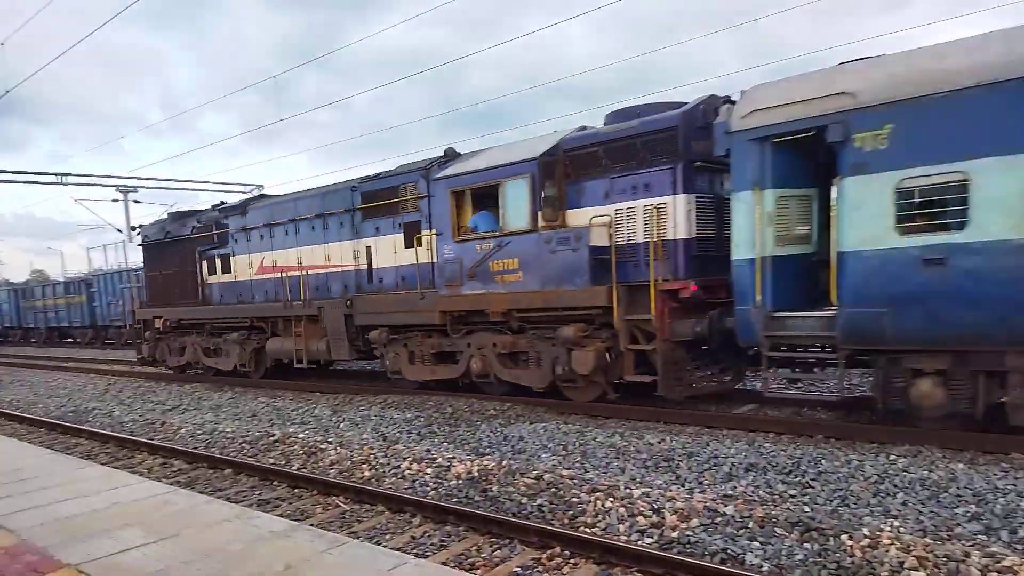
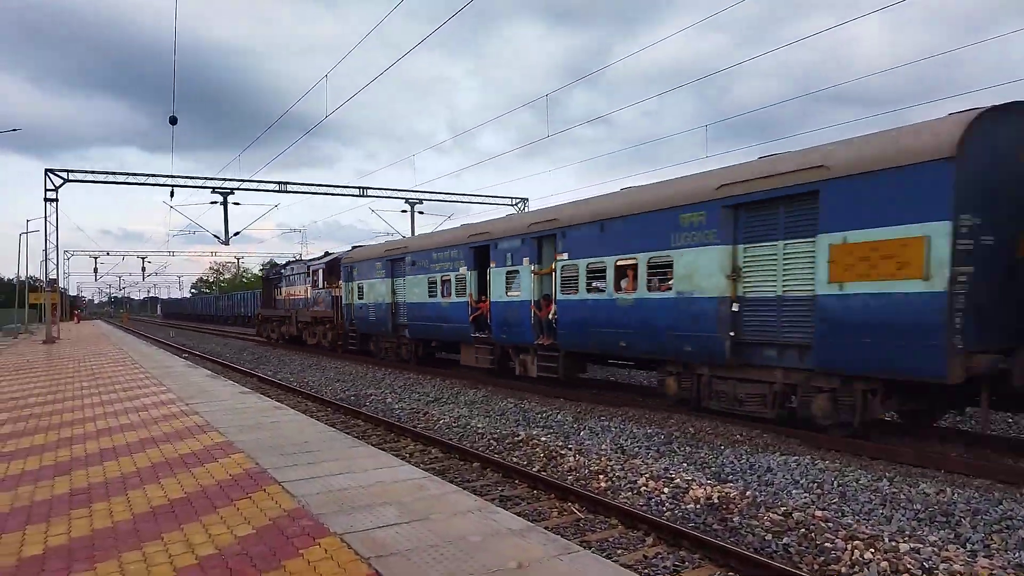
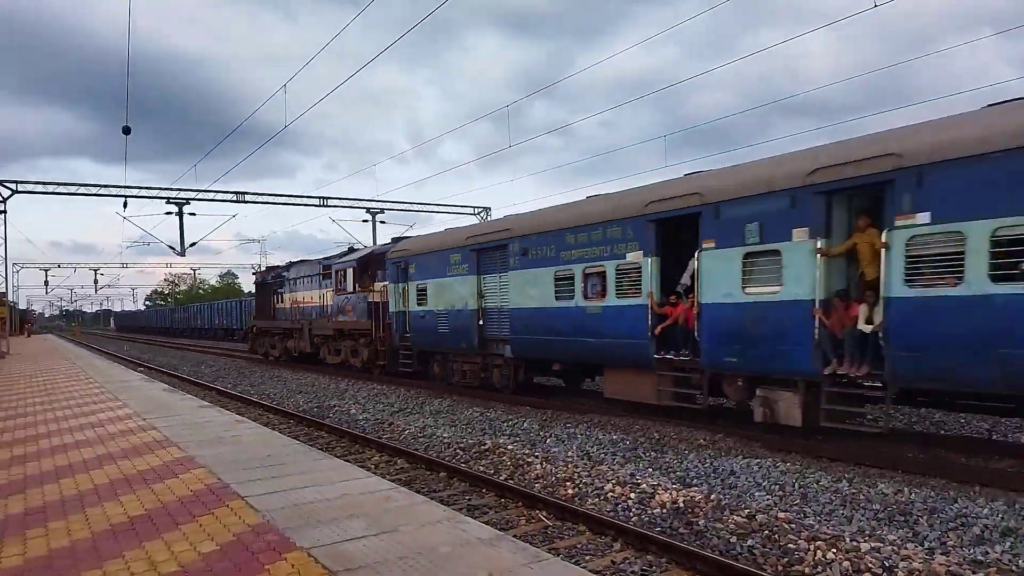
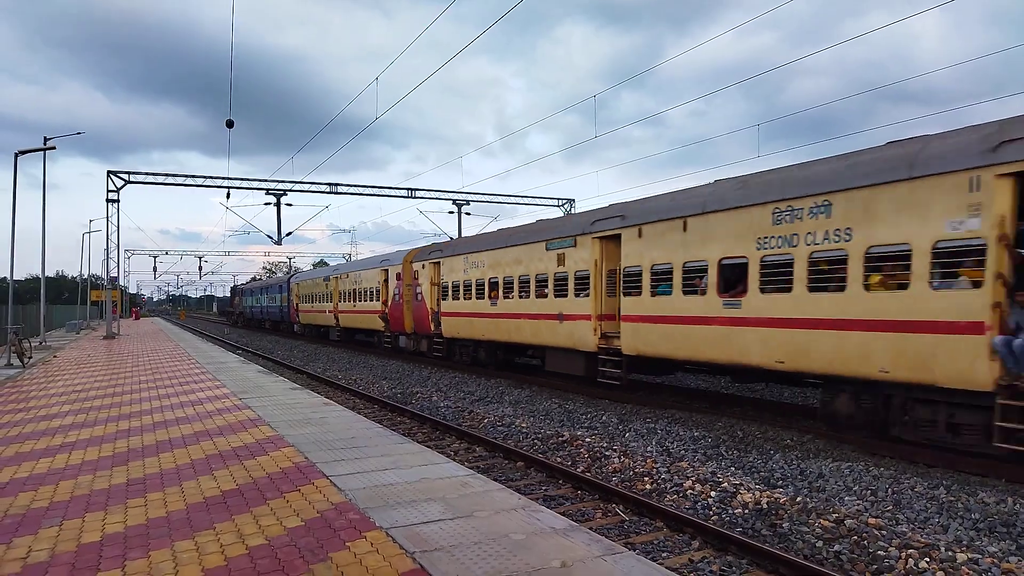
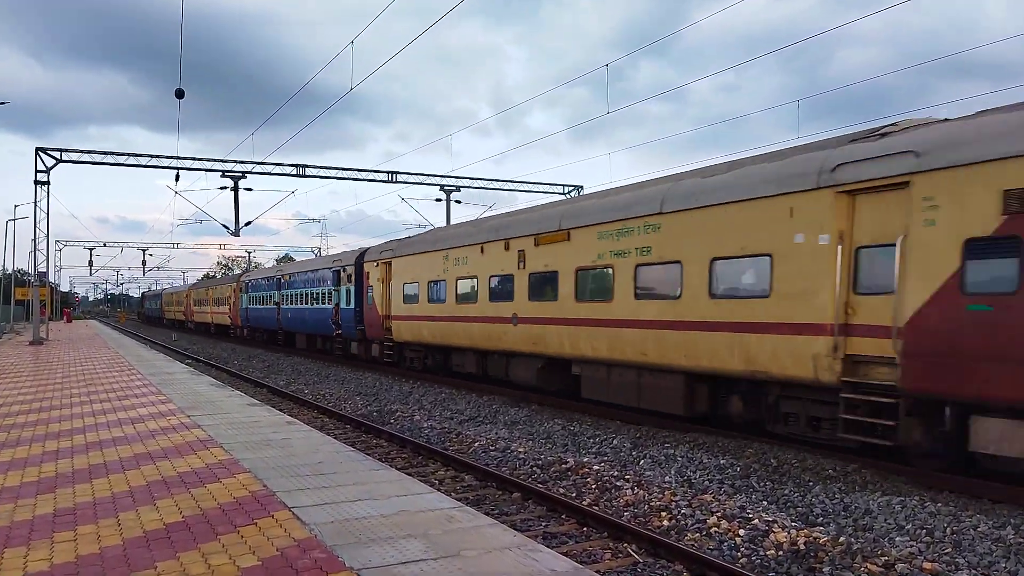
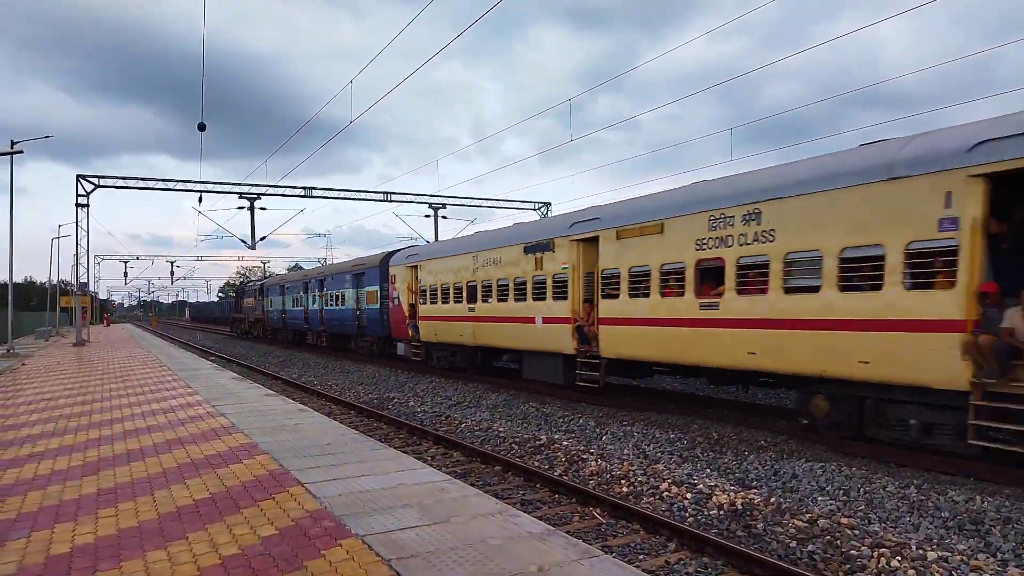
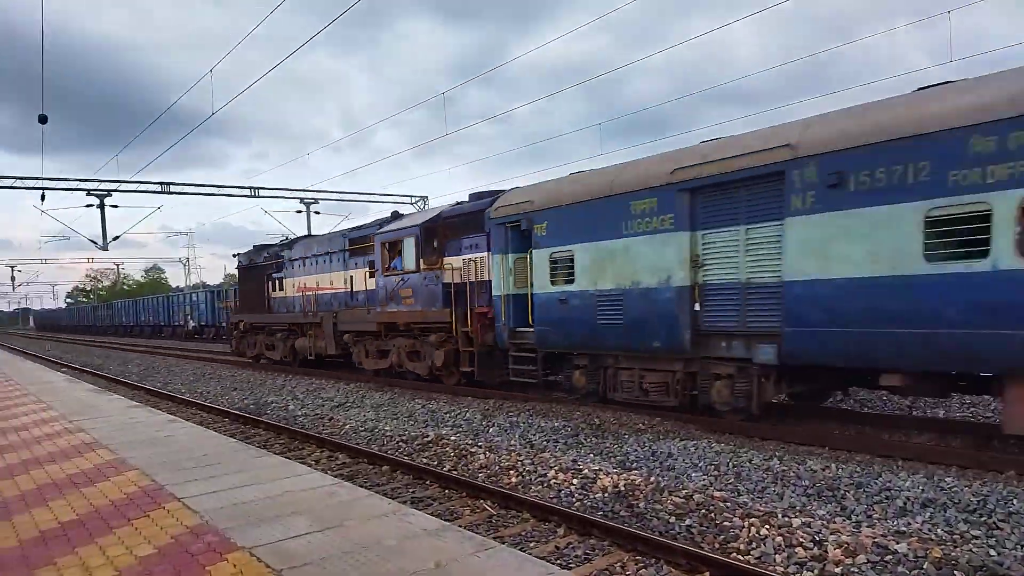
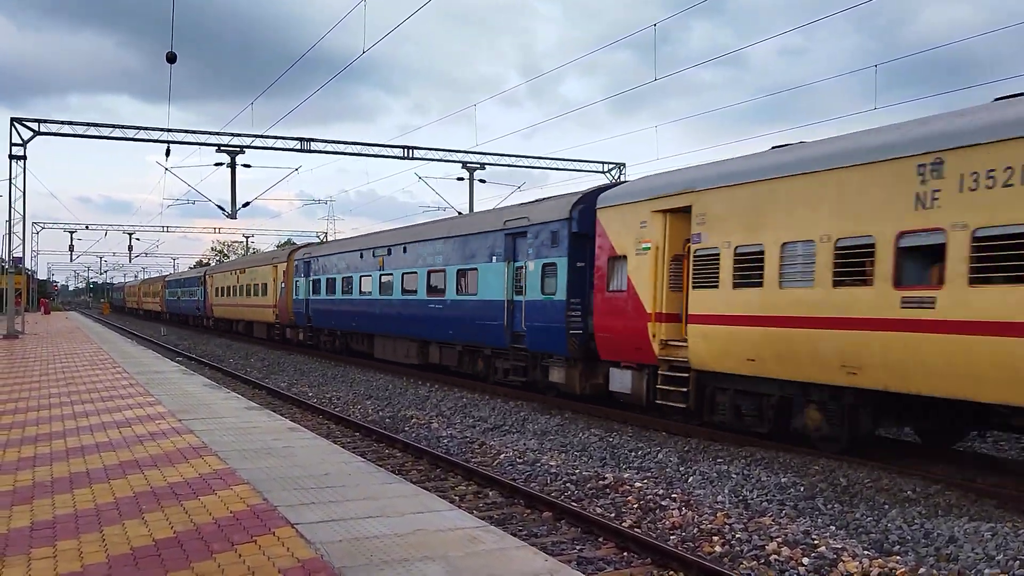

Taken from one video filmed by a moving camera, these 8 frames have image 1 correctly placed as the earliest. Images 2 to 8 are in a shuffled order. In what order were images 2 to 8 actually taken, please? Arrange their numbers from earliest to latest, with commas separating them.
7, 3, 2, 6, 4, 5, 8
